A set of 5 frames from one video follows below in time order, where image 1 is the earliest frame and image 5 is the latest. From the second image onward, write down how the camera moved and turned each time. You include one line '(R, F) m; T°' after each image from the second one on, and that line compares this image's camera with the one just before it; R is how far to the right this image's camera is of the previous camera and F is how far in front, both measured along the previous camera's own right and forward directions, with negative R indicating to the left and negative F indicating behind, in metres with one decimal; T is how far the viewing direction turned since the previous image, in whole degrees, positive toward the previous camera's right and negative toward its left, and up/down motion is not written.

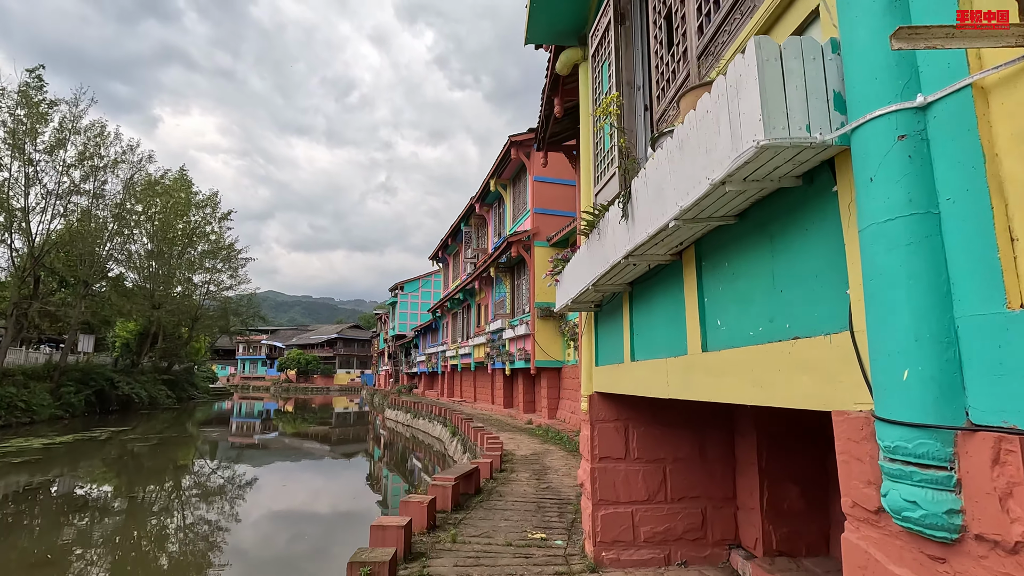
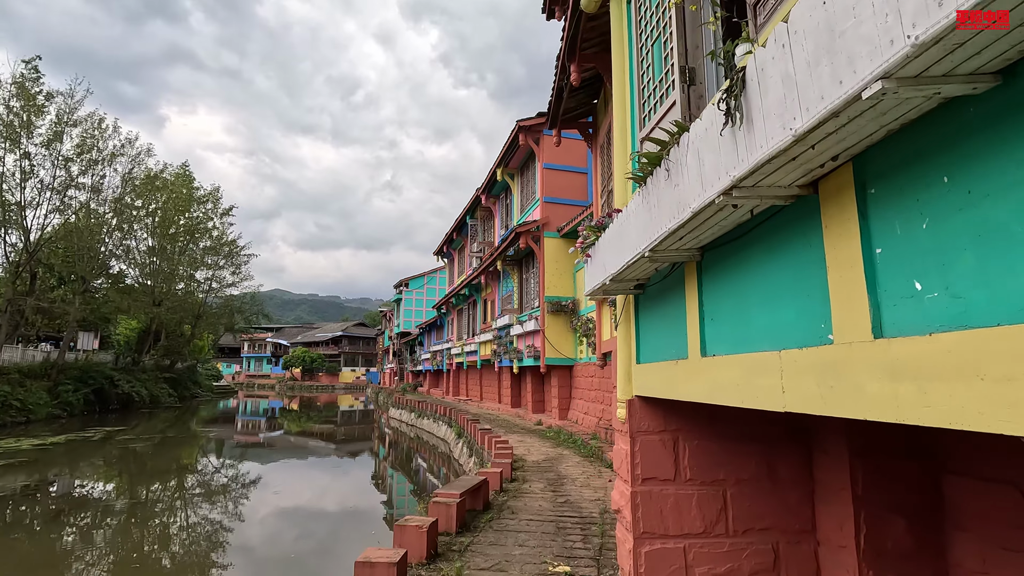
(-0.1, +0.9) m; -1°
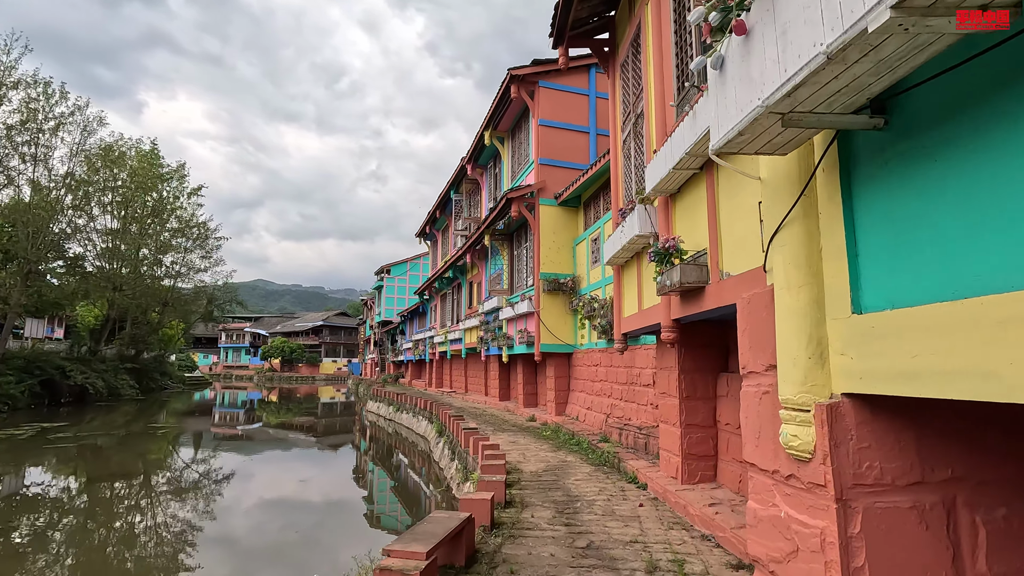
(-0.1, +2.1) m; +2°
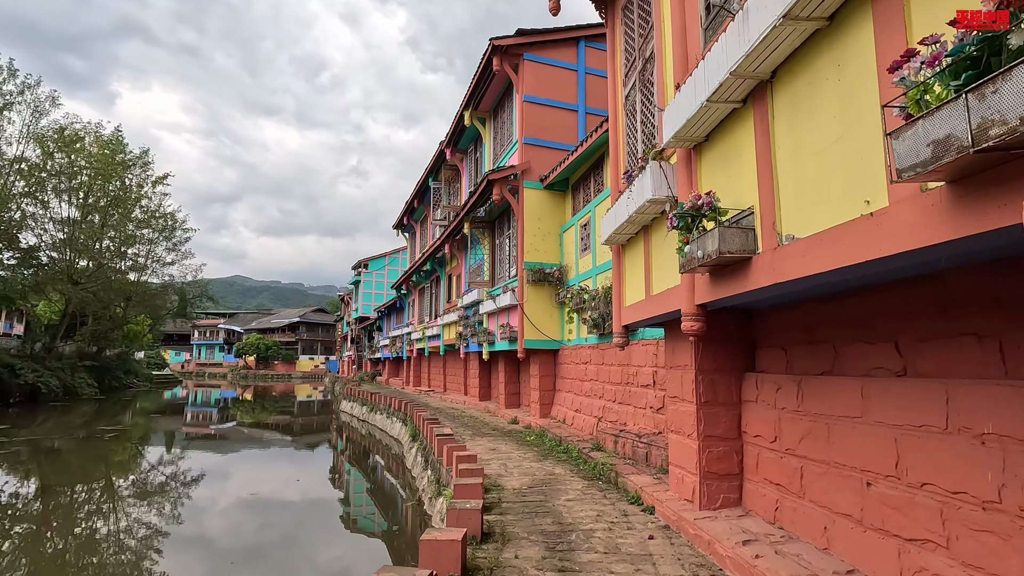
(0.0, +1.2) m; +2°
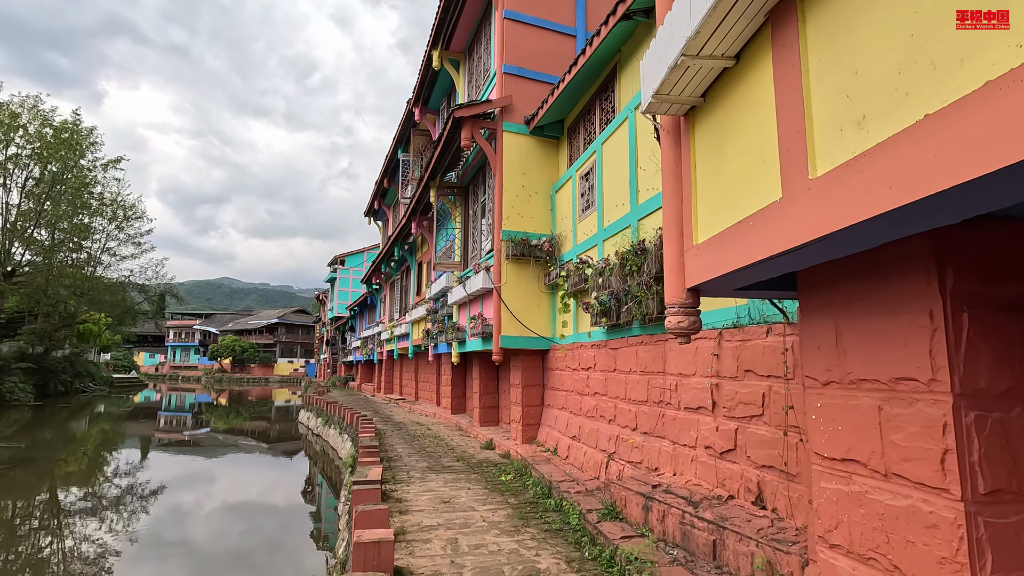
(+0.3, +3.2) m; +1°
